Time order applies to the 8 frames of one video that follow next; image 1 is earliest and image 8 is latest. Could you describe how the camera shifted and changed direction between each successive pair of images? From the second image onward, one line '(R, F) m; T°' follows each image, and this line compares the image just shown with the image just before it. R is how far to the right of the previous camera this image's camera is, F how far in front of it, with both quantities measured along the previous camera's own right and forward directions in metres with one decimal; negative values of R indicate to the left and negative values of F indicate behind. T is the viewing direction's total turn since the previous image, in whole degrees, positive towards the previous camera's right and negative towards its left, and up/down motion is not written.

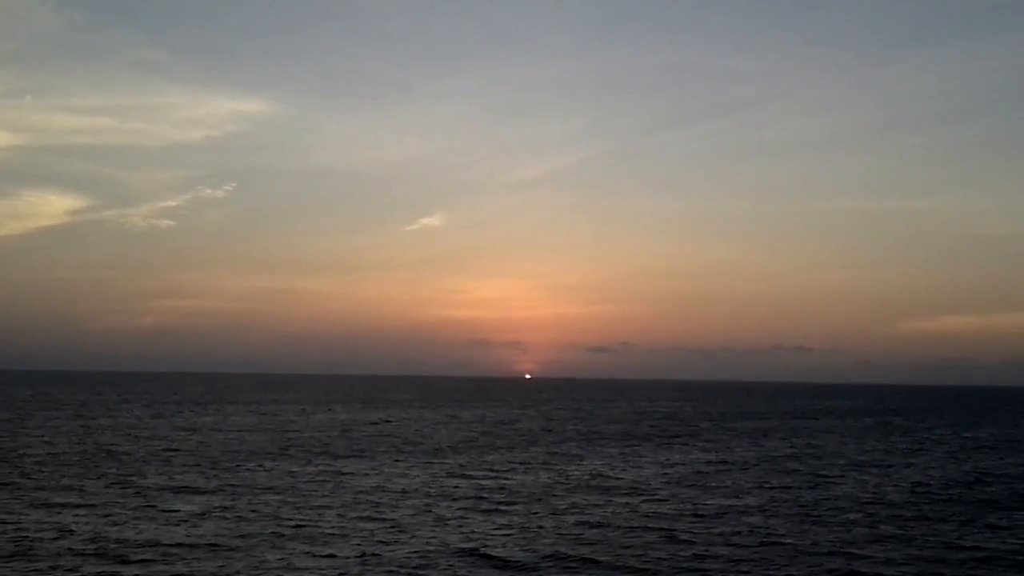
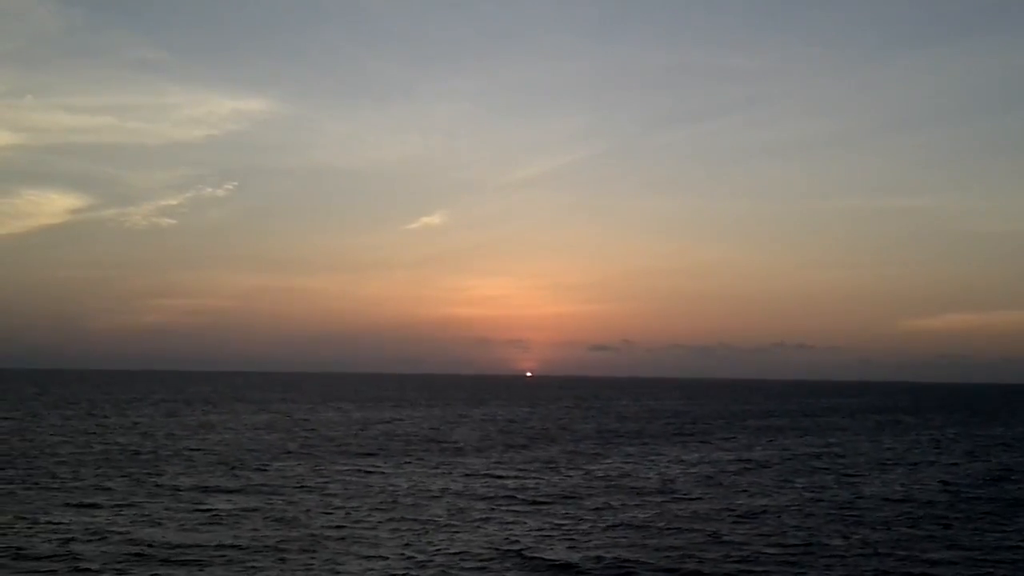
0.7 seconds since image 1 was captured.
(-0.4, +0.1) m; 0°
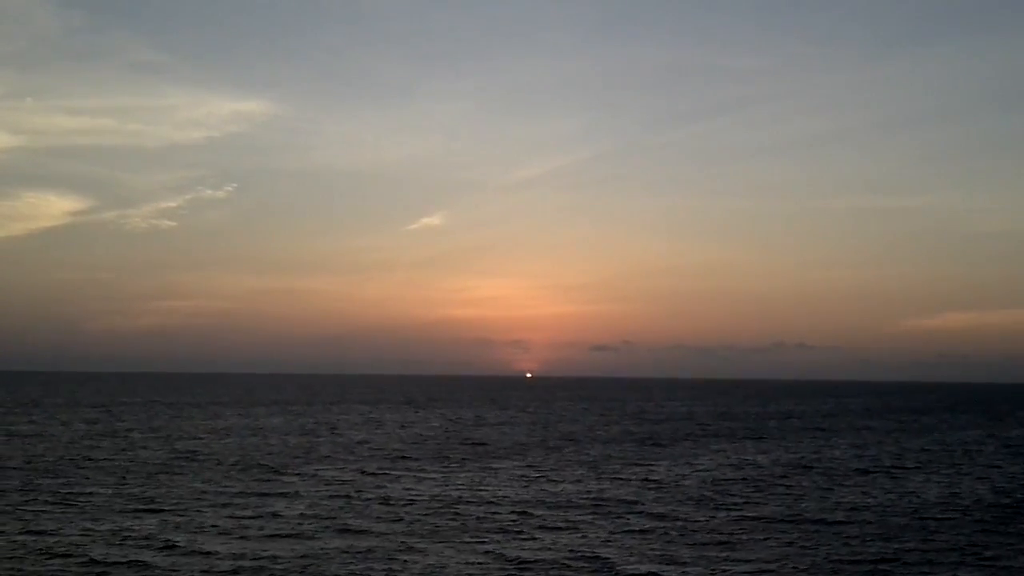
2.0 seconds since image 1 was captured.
(-0.7, -0.1) m; 0°
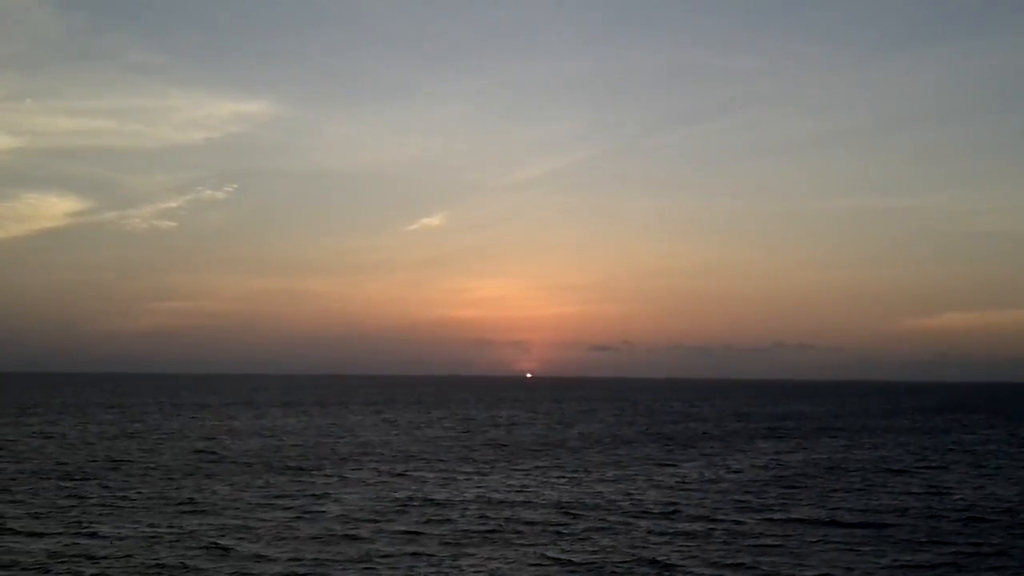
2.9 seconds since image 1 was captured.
(-0.1, 0.0) m; 0°
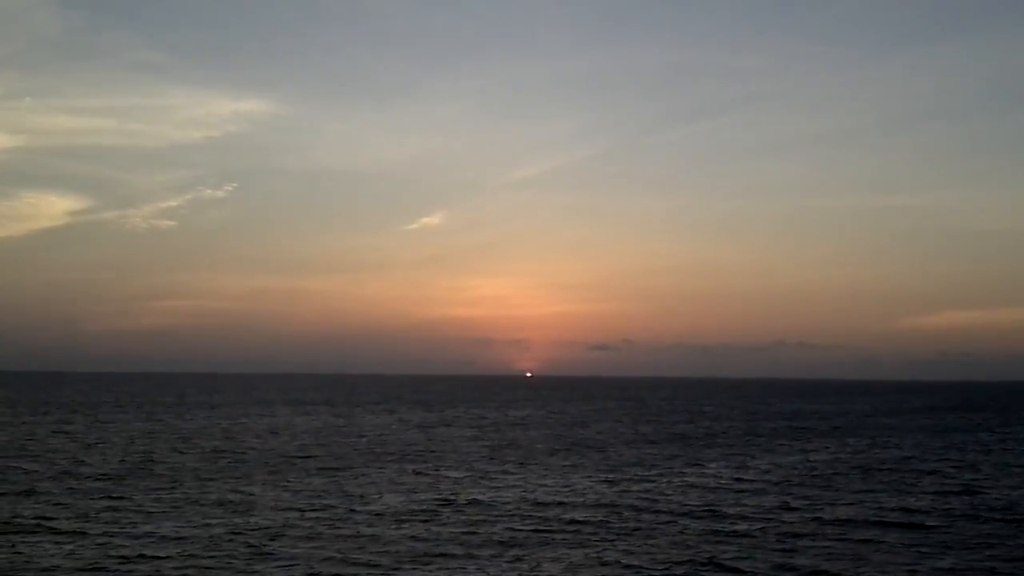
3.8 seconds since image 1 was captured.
(+0.6, 0.0) m; 0°
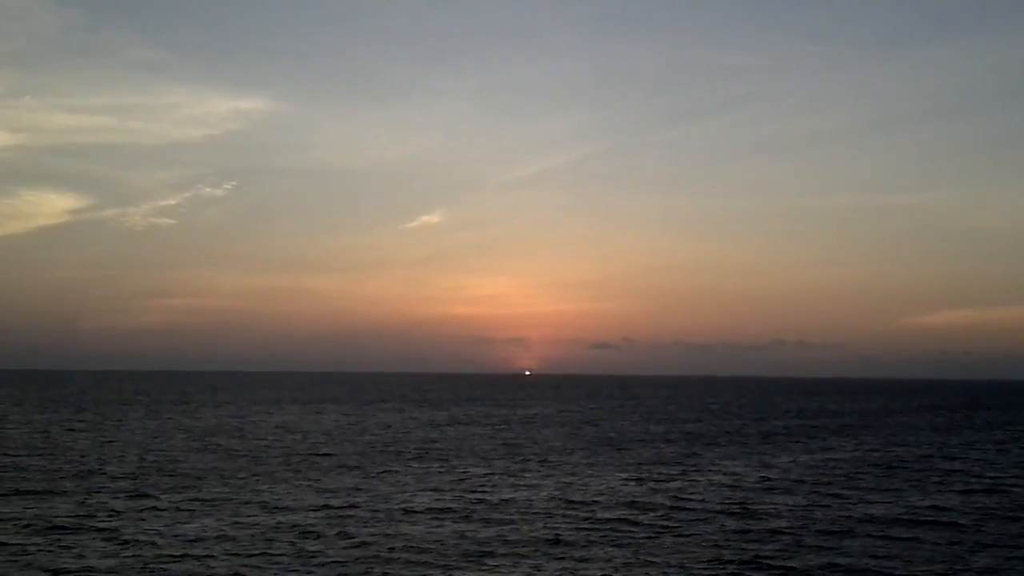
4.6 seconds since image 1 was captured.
(+0.3, +0.2) m; 0°
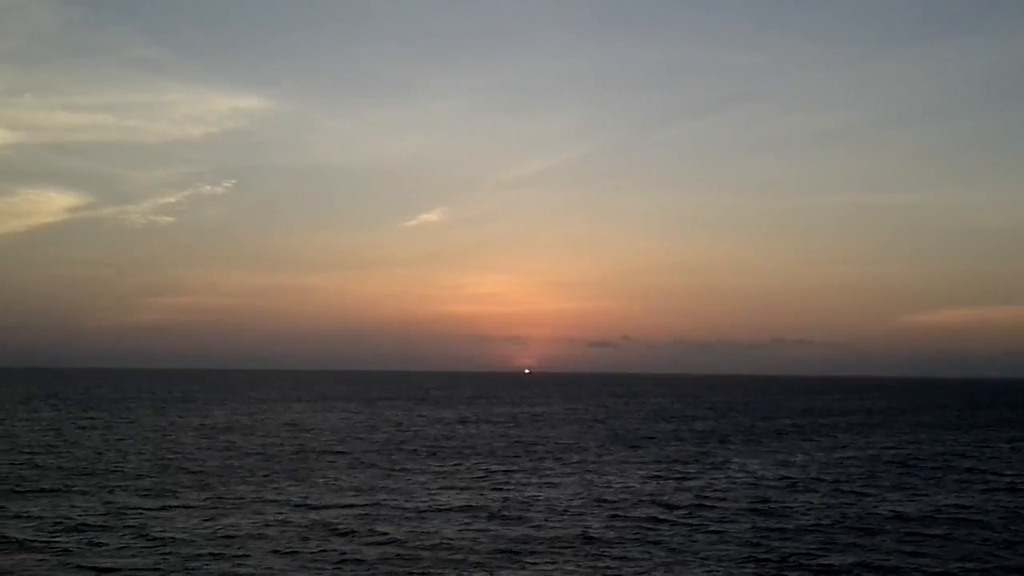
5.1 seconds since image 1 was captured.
(-0.6, +0.1) m; 0°
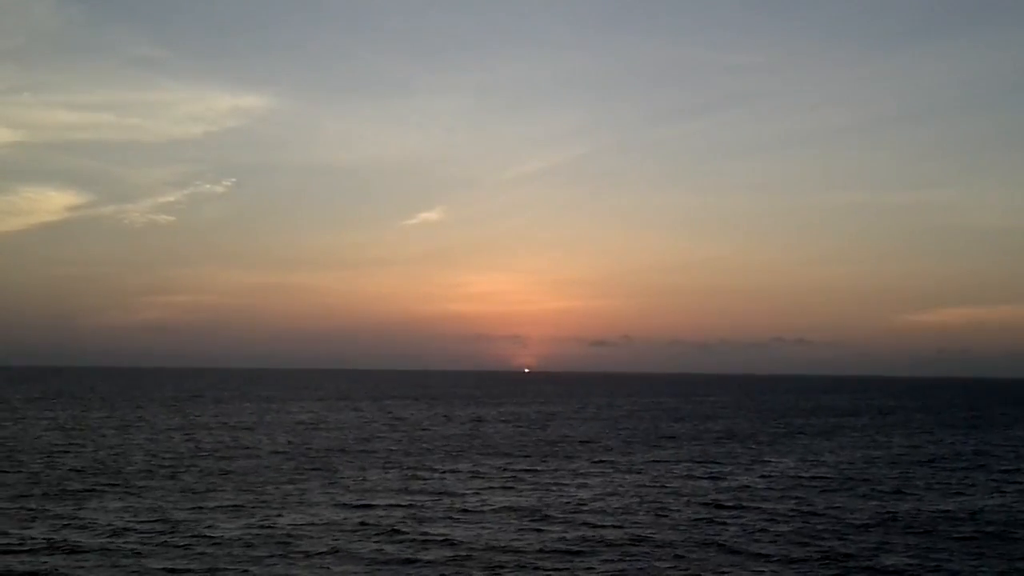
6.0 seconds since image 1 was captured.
(-1.0, 0.0) m; 0°
